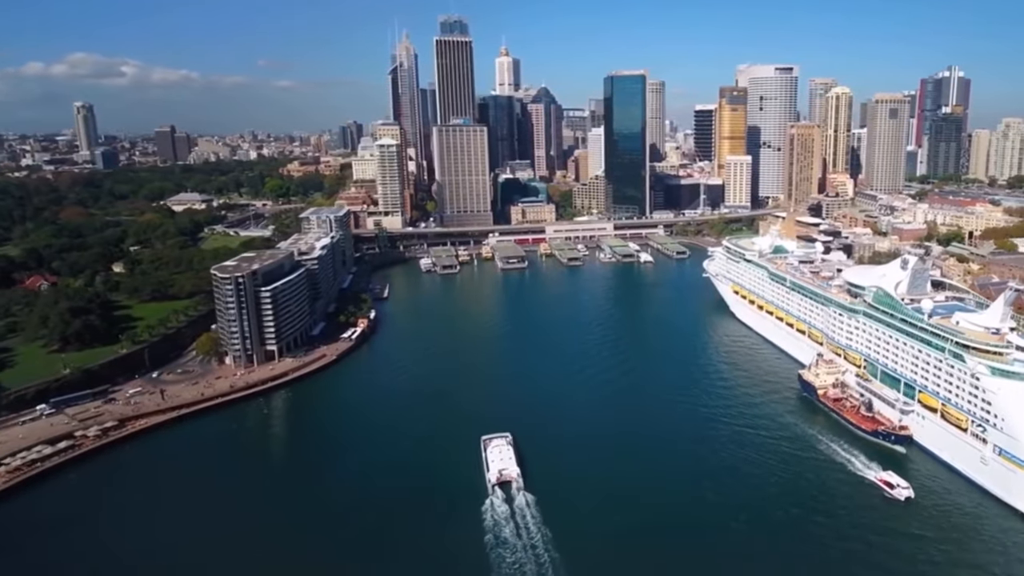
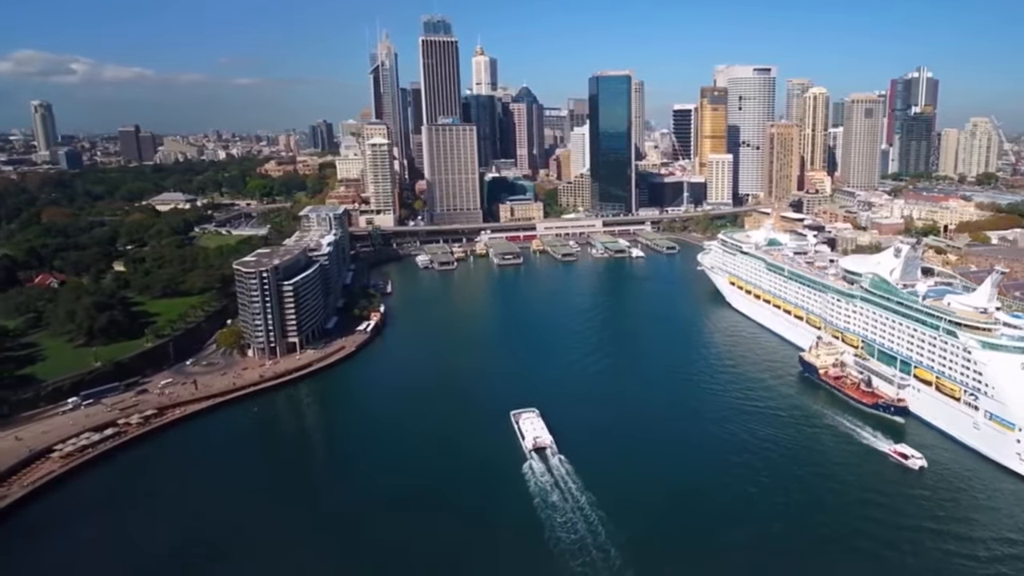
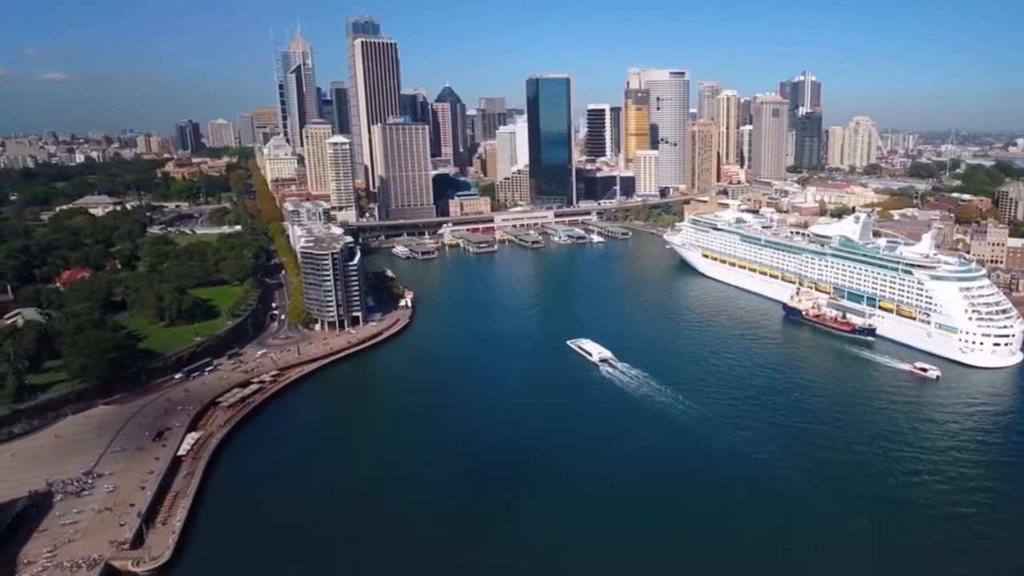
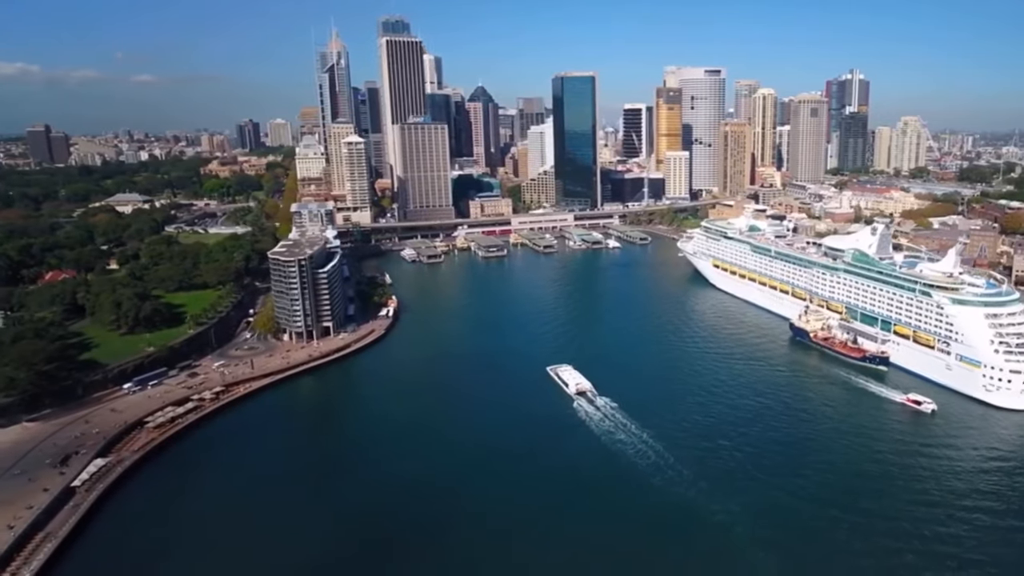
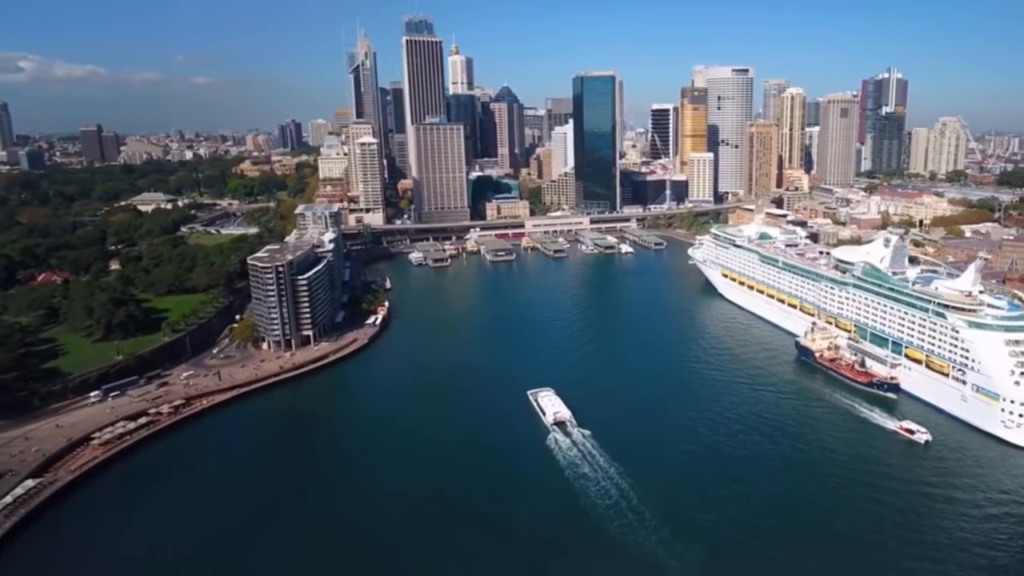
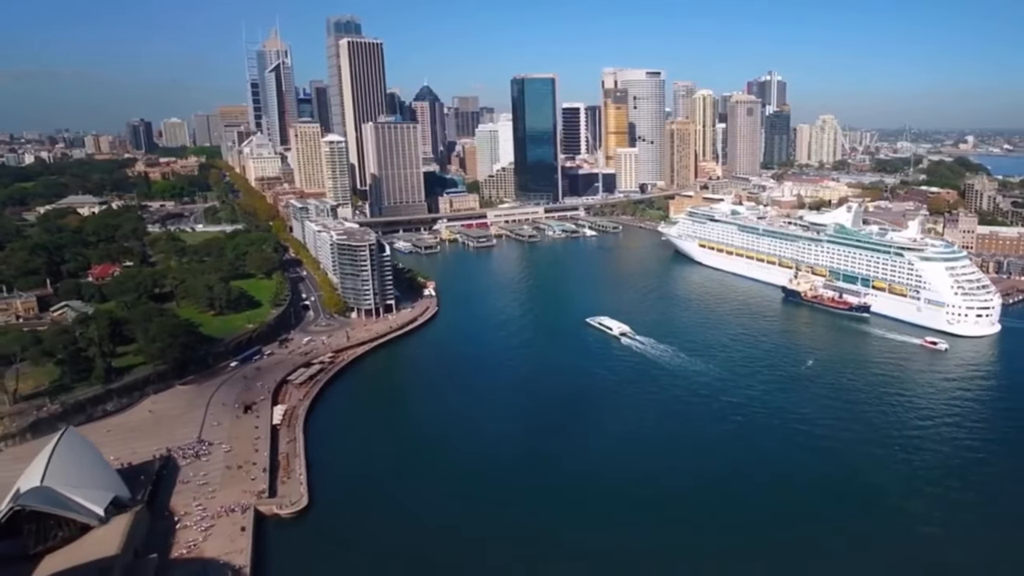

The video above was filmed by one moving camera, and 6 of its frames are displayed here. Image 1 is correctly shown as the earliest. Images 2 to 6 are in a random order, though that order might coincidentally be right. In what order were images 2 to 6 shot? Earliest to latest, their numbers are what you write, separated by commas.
2, 5, 4, 3, 6
